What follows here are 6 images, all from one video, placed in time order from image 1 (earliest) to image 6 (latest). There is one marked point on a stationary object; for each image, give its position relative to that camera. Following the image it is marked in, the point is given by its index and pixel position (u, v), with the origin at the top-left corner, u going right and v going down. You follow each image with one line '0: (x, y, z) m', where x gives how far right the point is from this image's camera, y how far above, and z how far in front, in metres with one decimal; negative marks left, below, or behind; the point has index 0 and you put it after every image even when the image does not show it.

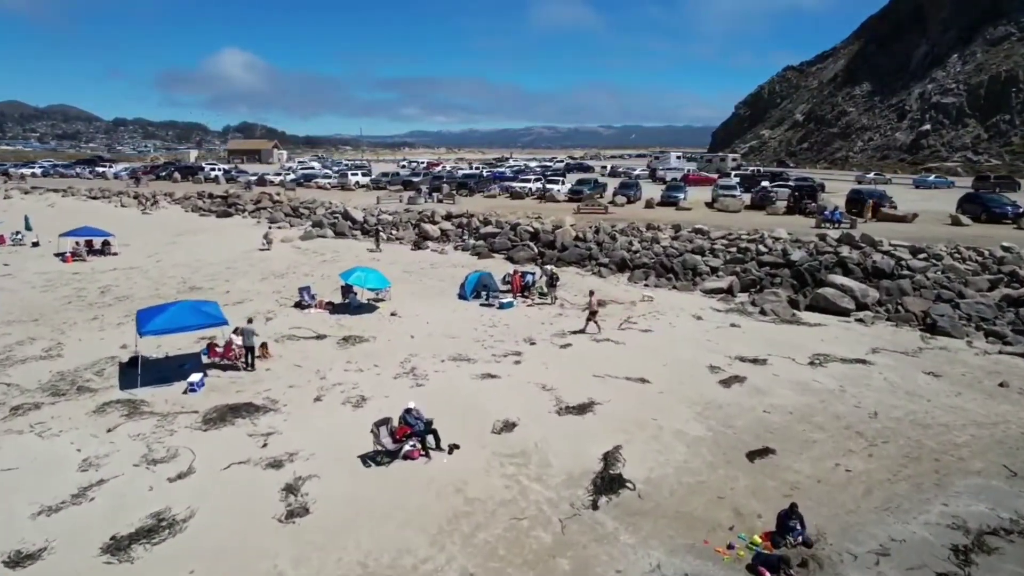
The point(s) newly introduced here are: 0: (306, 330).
0: (-4.8, -1.0, +18.7) m
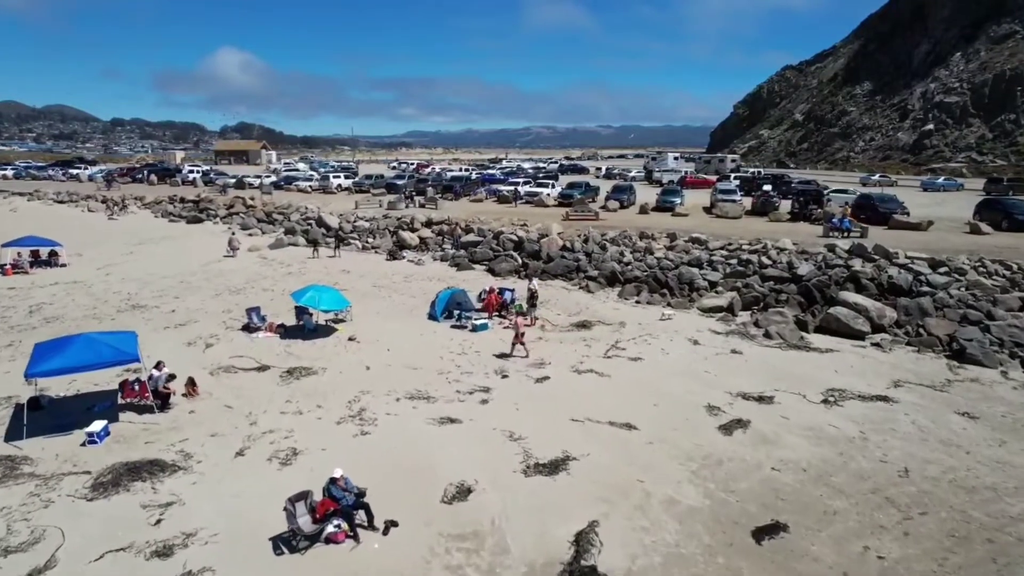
0: (-5.4, -1.5, +16.4) m
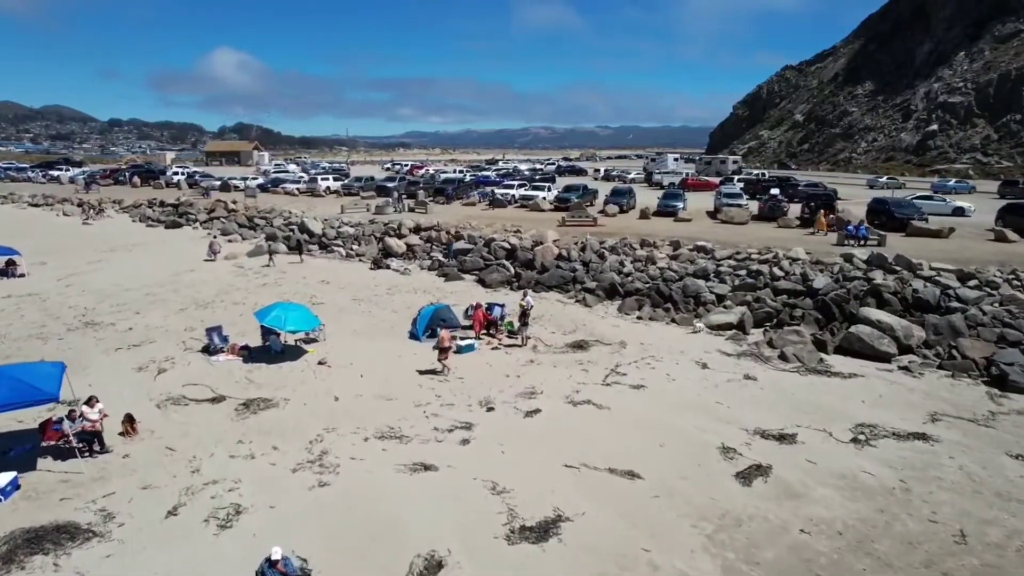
0: (-5.6, -1.8, +14.6) m
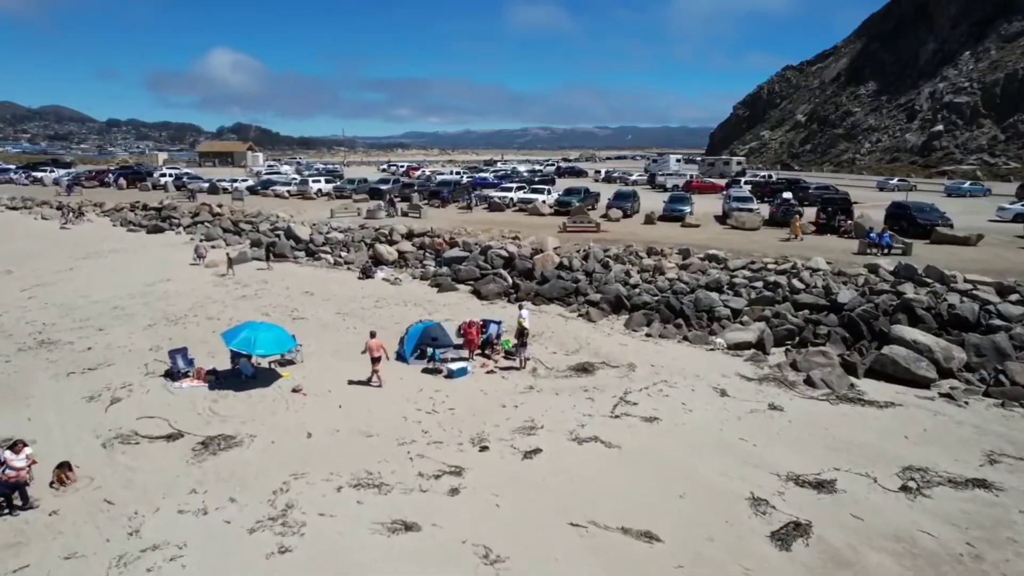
0: (-5.6, -2.1, +12.9) m
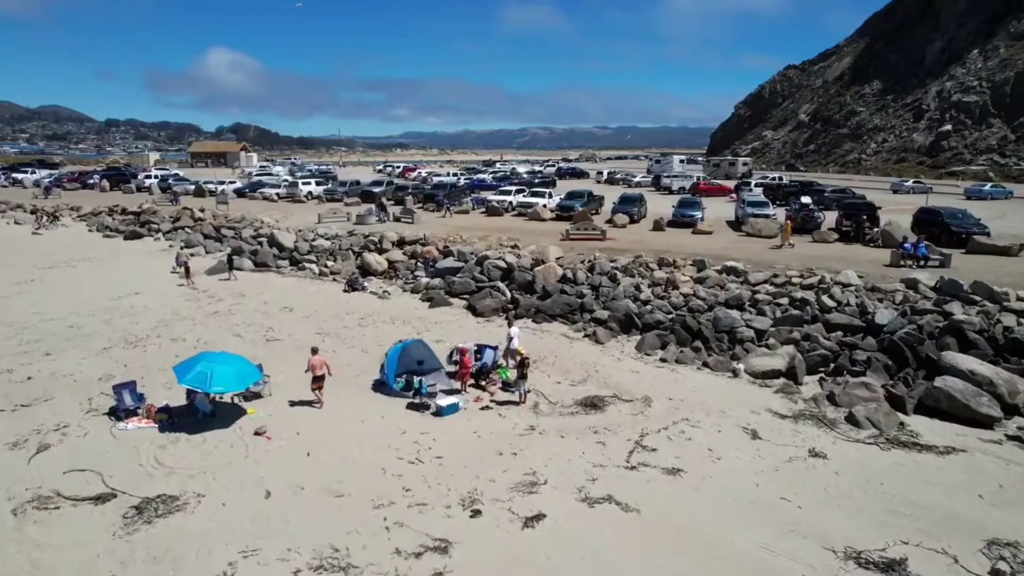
0: (-5.7, -2.5, +10.8) m
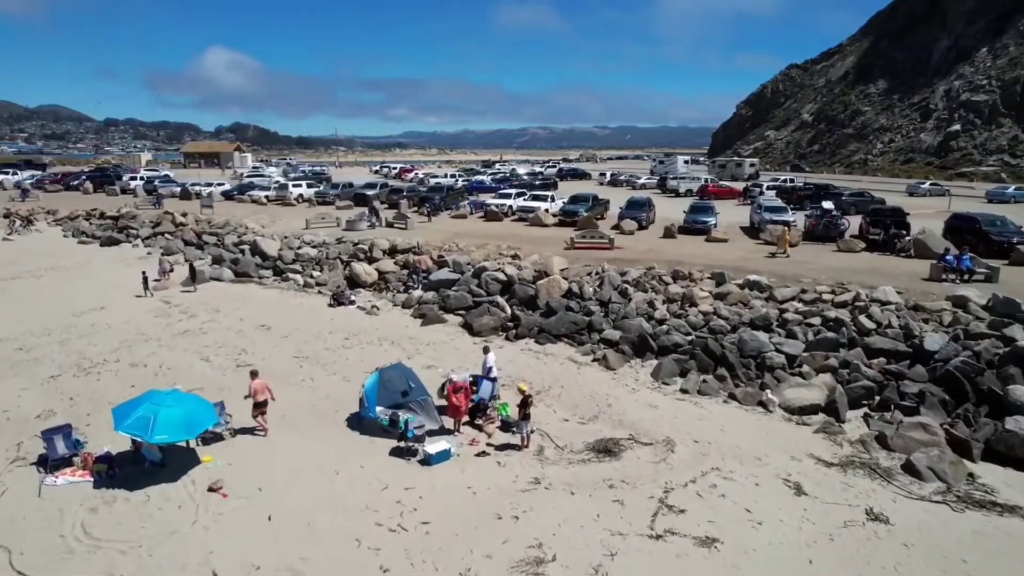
0: (-5.7, -2.9, +8.9) m
